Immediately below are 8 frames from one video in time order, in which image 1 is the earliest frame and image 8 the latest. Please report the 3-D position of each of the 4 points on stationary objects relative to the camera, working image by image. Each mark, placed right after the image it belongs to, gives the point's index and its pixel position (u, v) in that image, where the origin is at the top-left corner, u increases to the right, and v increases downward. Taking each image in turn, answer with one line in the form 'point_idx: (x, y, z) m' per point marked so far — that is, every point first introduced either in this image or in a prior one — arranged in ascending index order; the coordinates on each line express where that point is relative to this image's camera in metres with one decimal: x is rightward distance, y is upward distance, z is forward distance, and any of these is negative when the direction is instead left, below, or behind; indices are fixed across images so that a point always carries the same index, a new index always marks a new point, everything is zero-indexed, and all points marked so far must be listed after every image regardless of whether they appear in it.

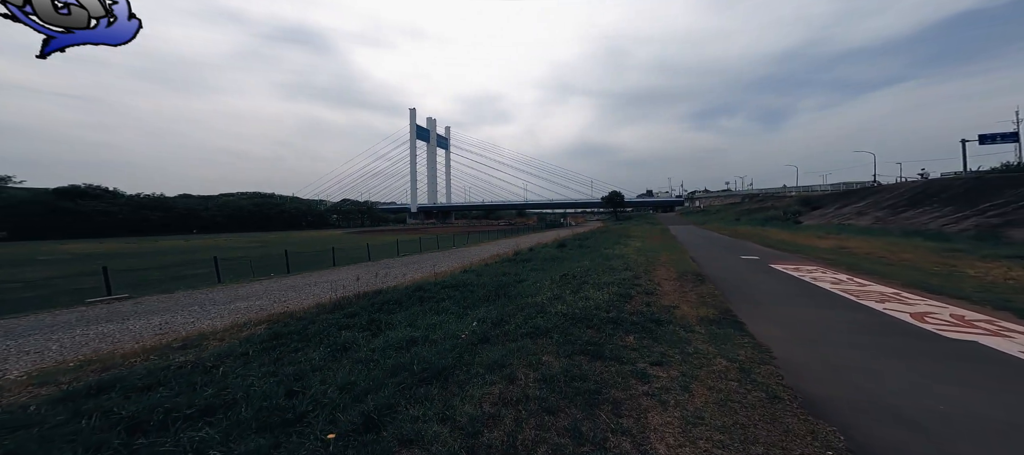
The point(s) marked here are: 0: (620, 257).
0: (+4.7, -1.4, +14.0) m
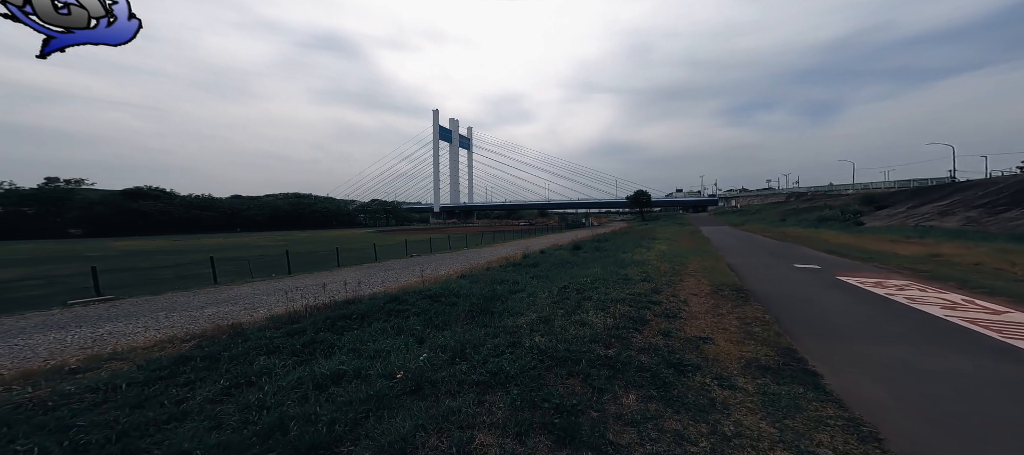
0: (+4.7, -1.4, +11.9) m
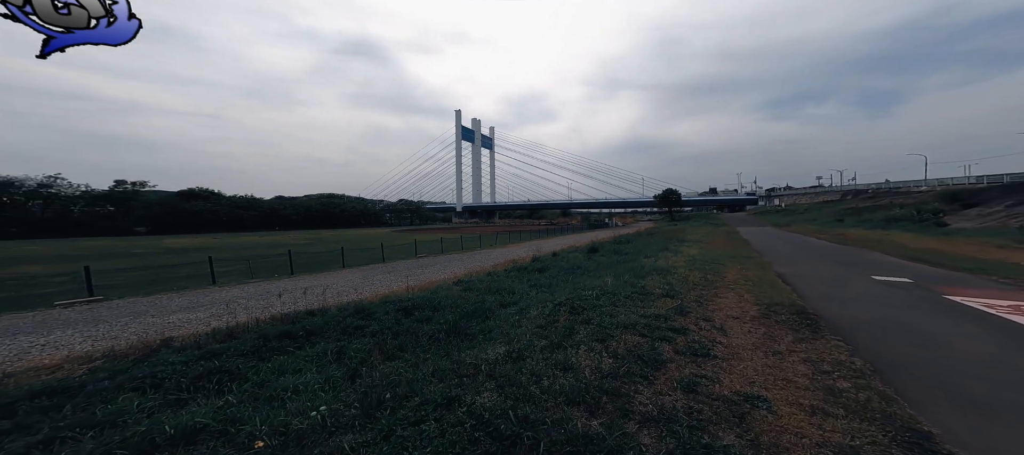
0: (+4.7, -1.4, +9.9) m
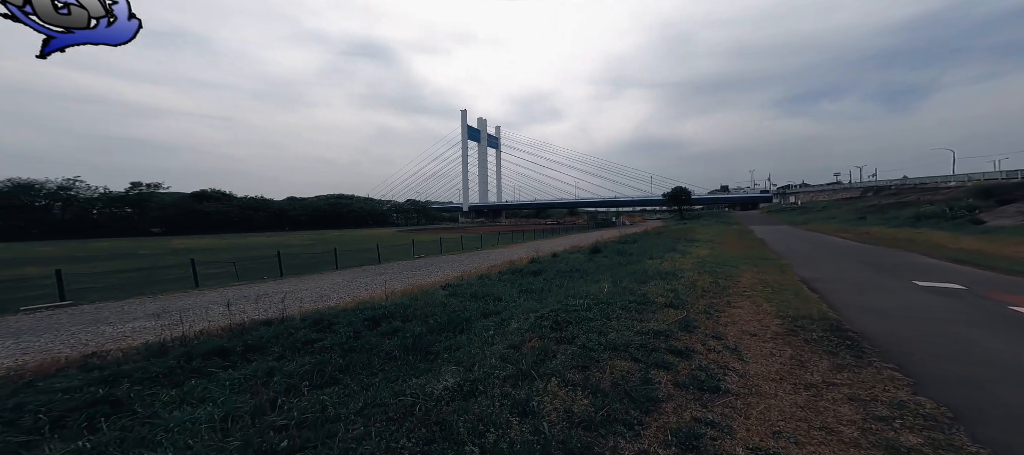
0: (+4.4, -1.4, +8.8) m
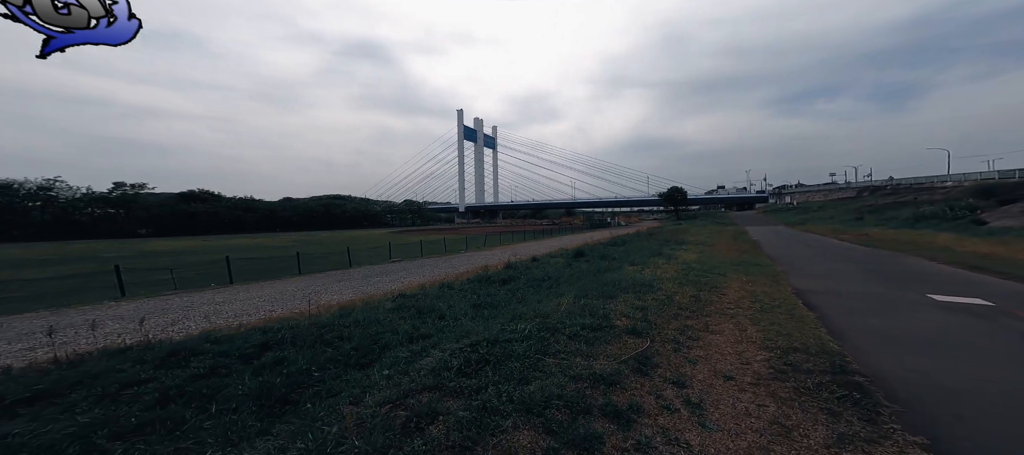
0: (+3.2, -1.4, +7.6) m
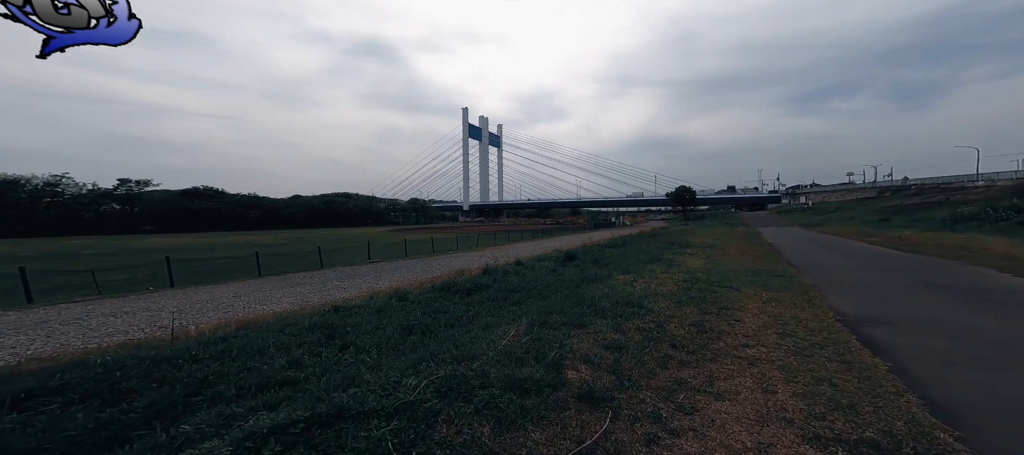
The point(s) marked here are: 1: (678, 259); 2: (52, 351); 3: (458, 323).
0: (+2.1, -1.5, +5.7) m
1: (+6.5, -1.2, +12.7) m
2: (-7.9, -2.1, +5.8) m
3: (-1.1, -1.7, +5.9) m
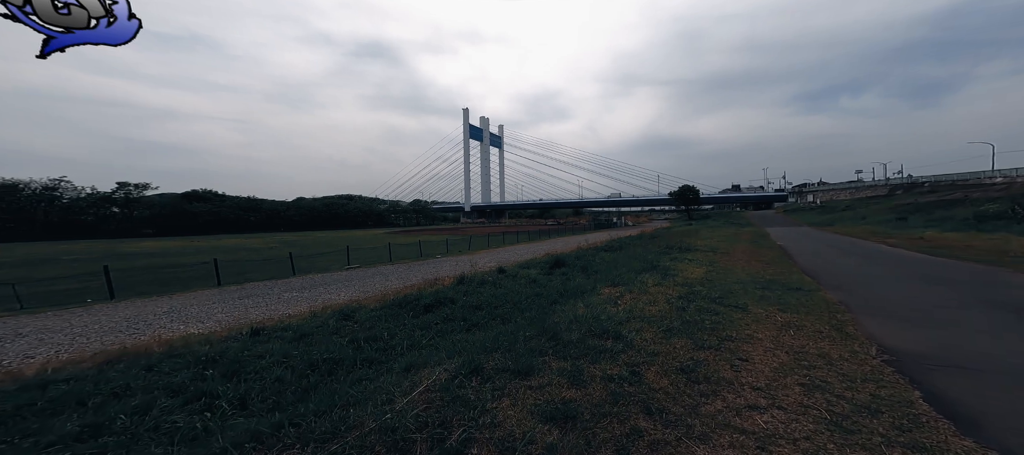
0: (+1.3, -1.6, +4.3) m
1: (+5.7, -1.3, +11.2) m
2: (-8.8, -2.3, +4.5) m
3: (-1.9, -1.8, +4.6) m
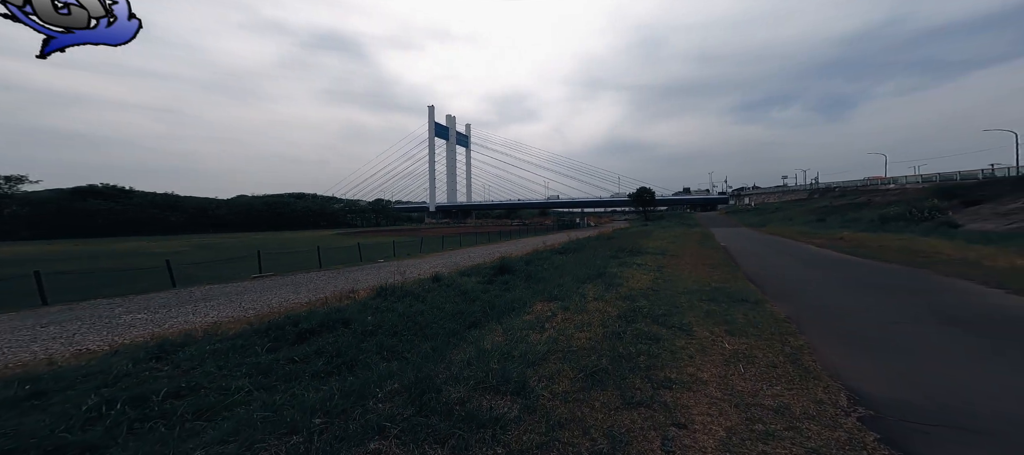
0: (-0.2, -1.7, +2.9) m
1: (+3.5, -1.4, +10.2) m
2: (-10.2, -2.4, +2.1) m
3: (-3.4, -1.9, +2.8) m
